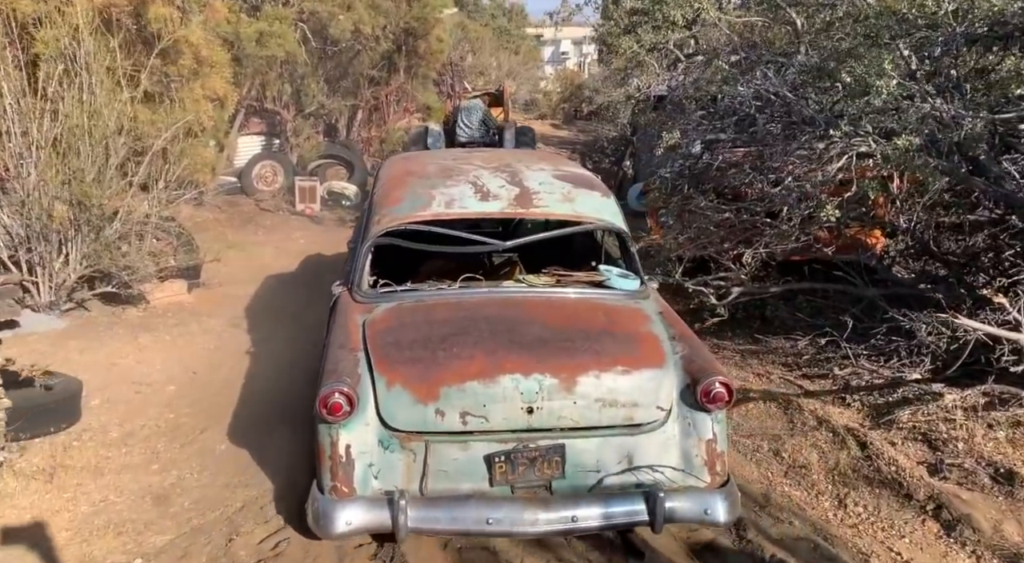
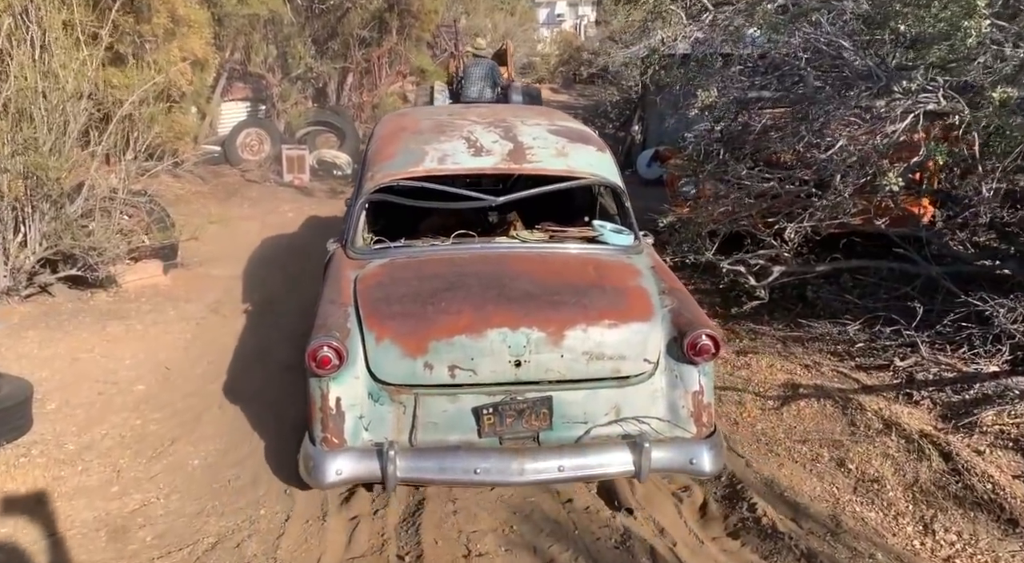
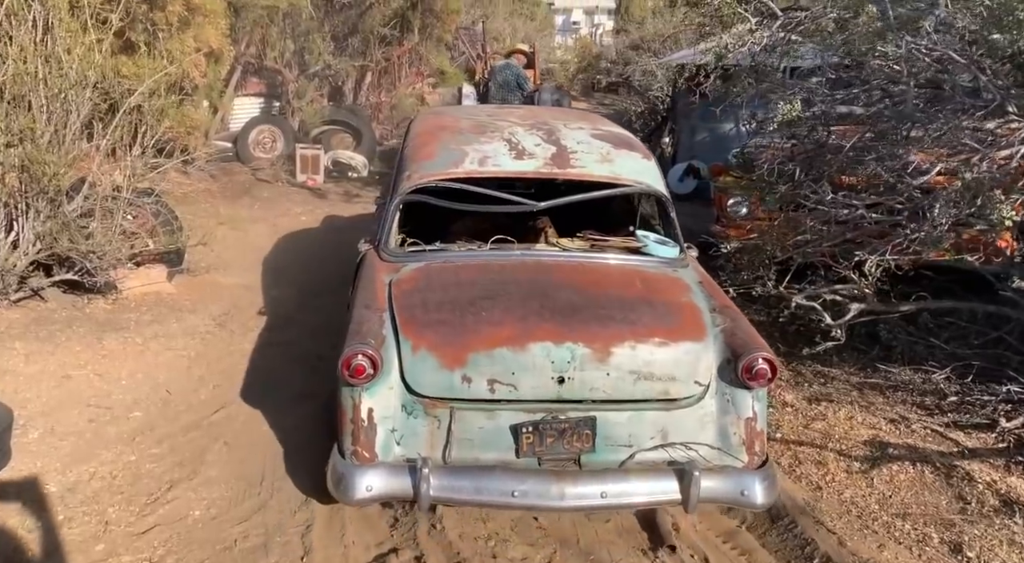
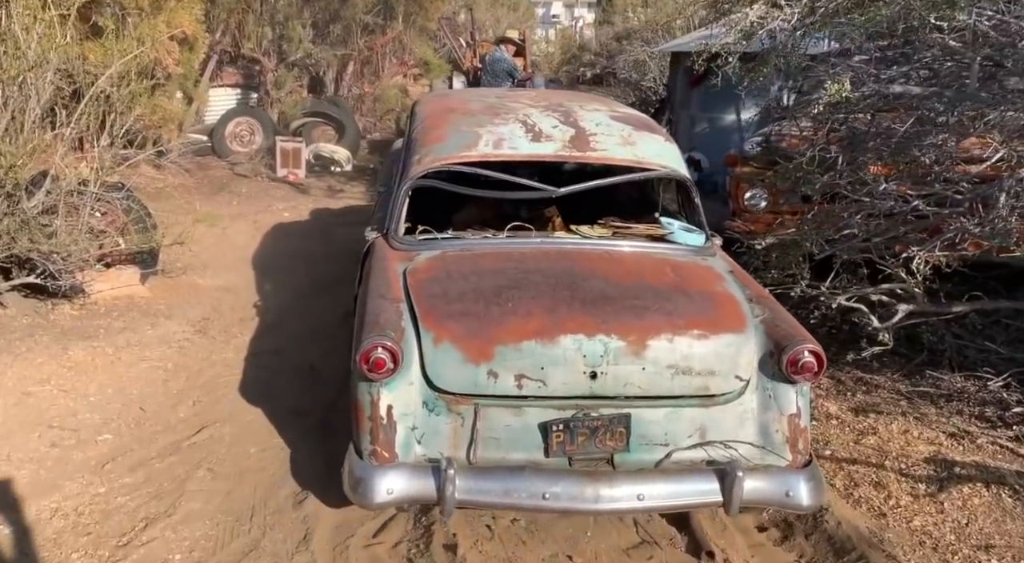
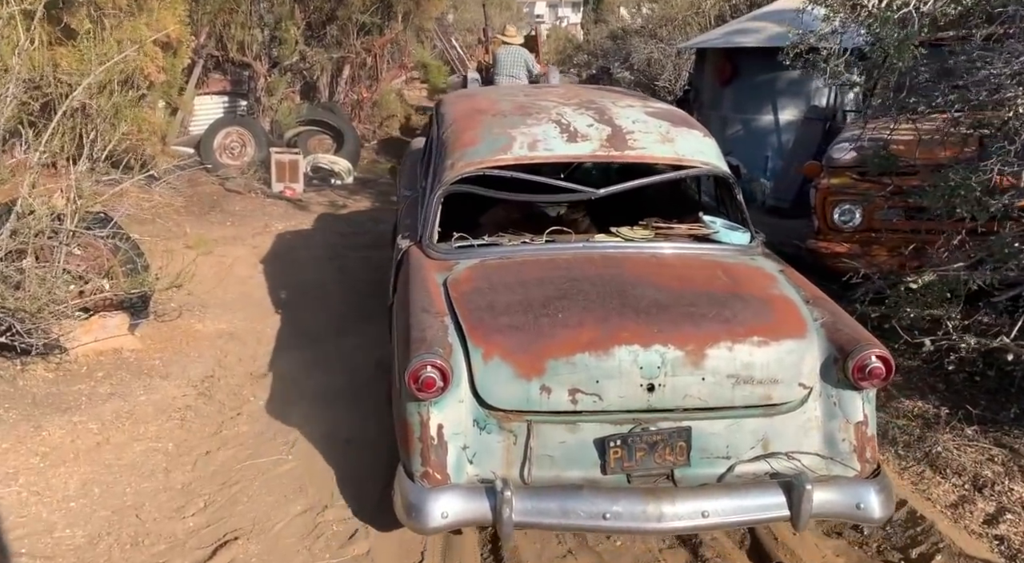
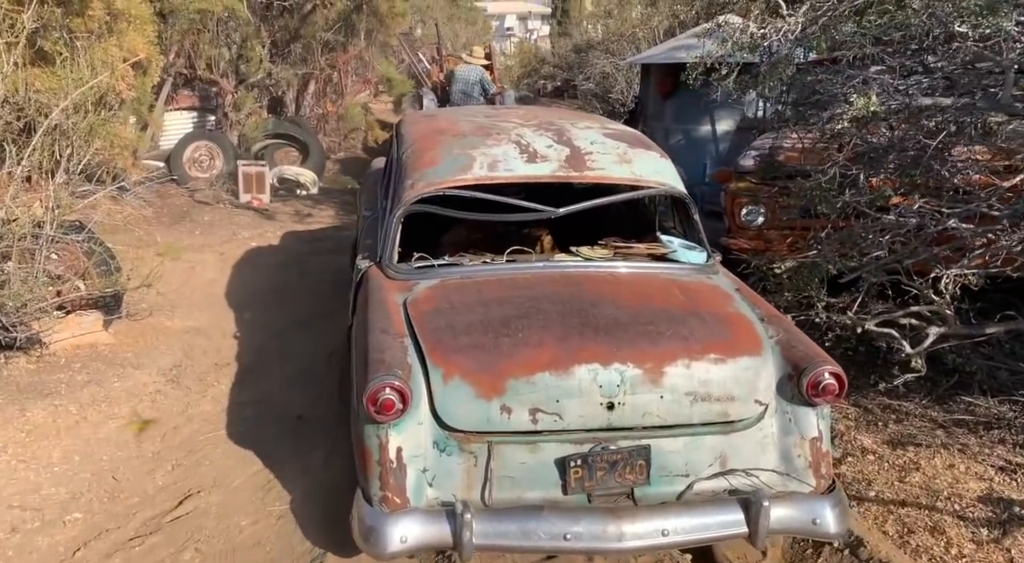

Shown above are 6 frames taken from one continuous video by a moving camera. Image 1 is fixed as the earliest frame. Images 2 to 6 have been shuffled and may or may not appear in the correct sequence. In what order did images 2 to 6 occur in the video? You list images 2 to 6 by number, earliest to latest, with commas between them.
2, 3, 4, 6, 5
